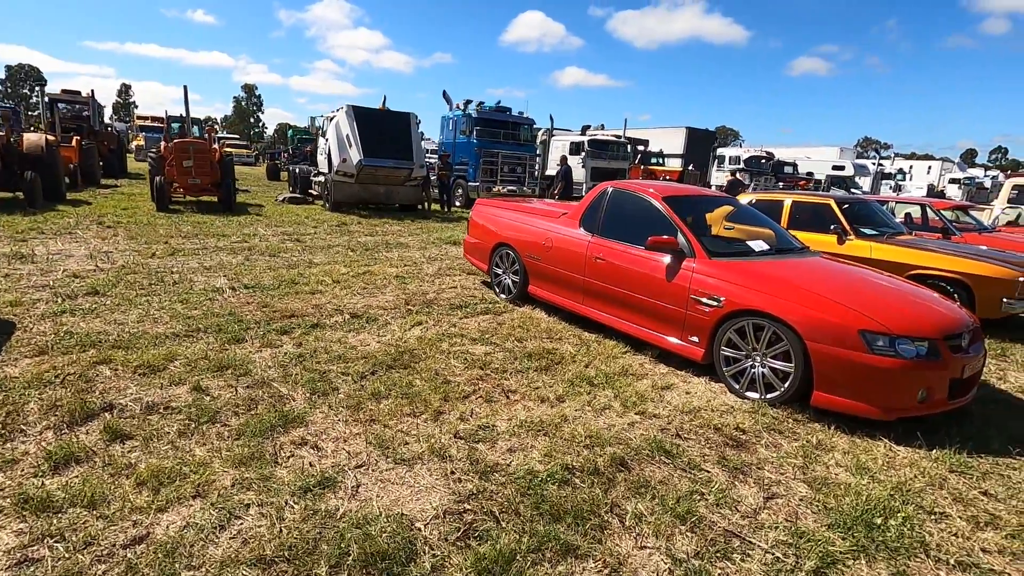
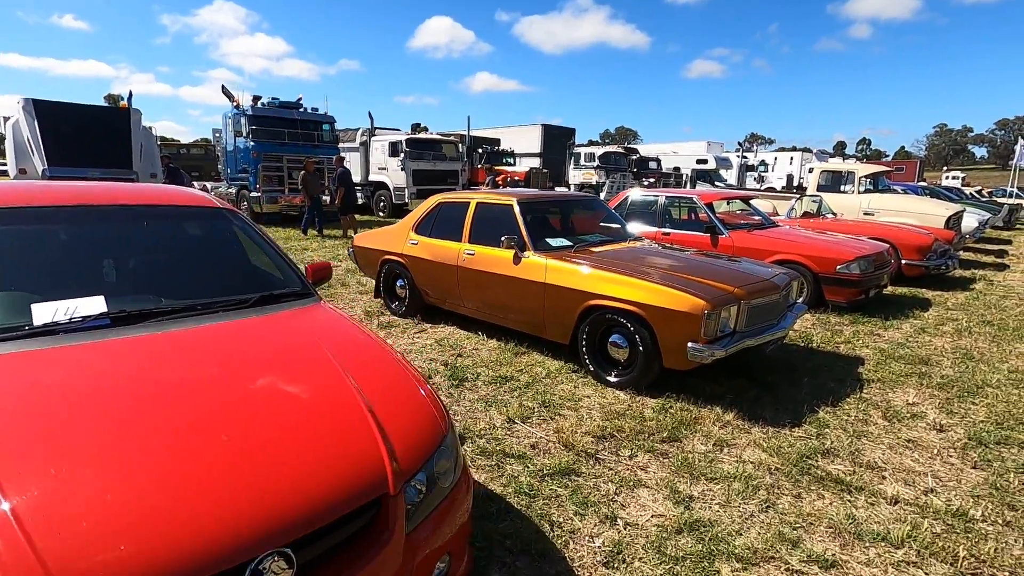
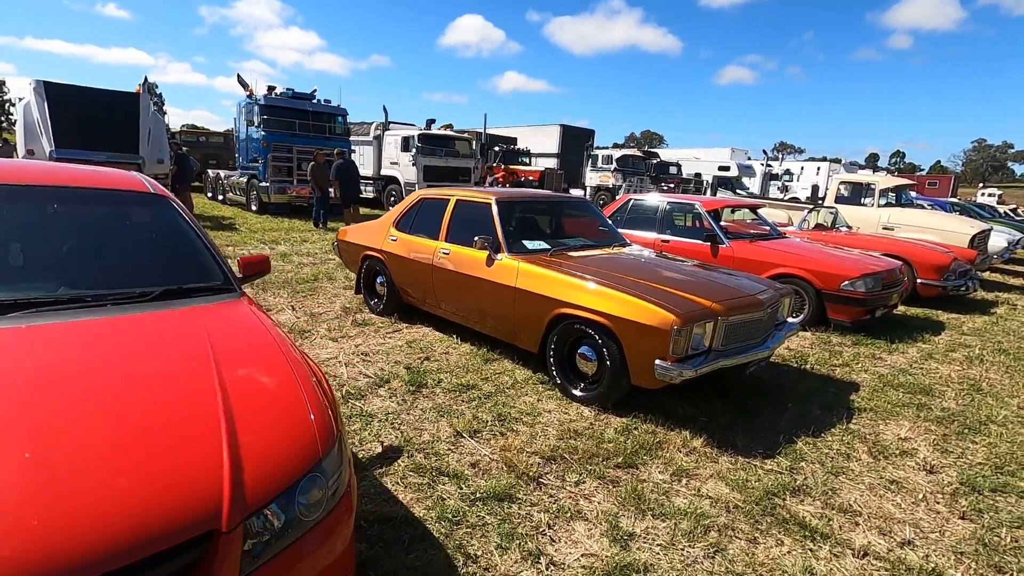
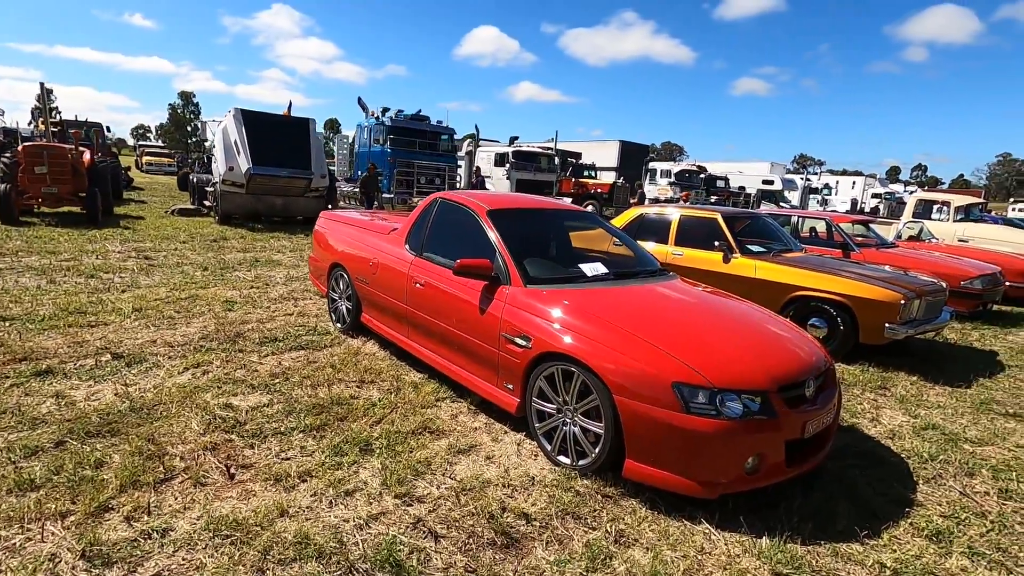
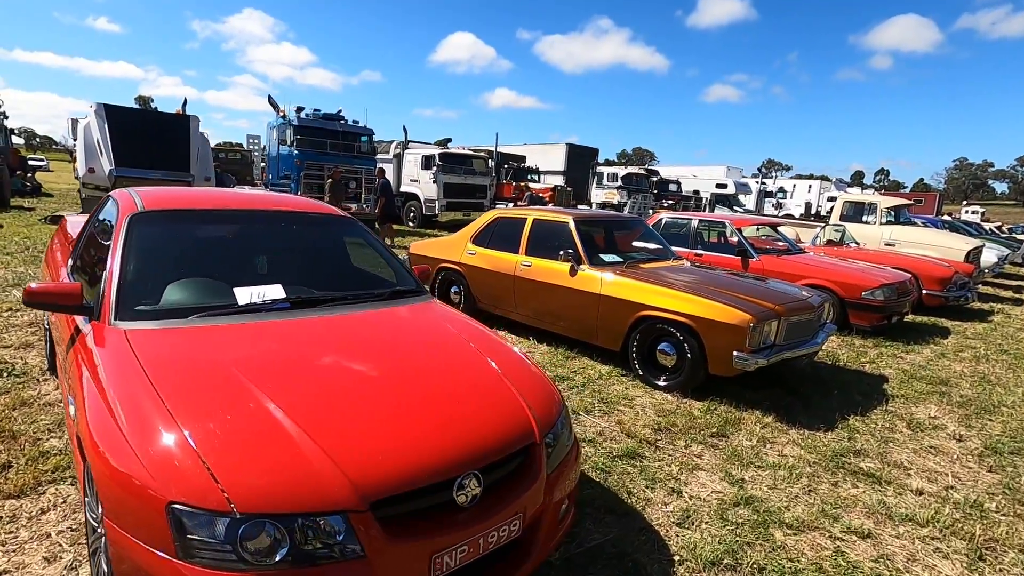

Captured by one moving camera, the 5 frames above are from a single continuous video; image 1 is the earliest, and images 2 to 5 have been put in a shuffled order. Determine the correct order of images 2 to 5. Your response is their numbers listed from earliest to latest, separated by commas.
4, 5, 2, 3
